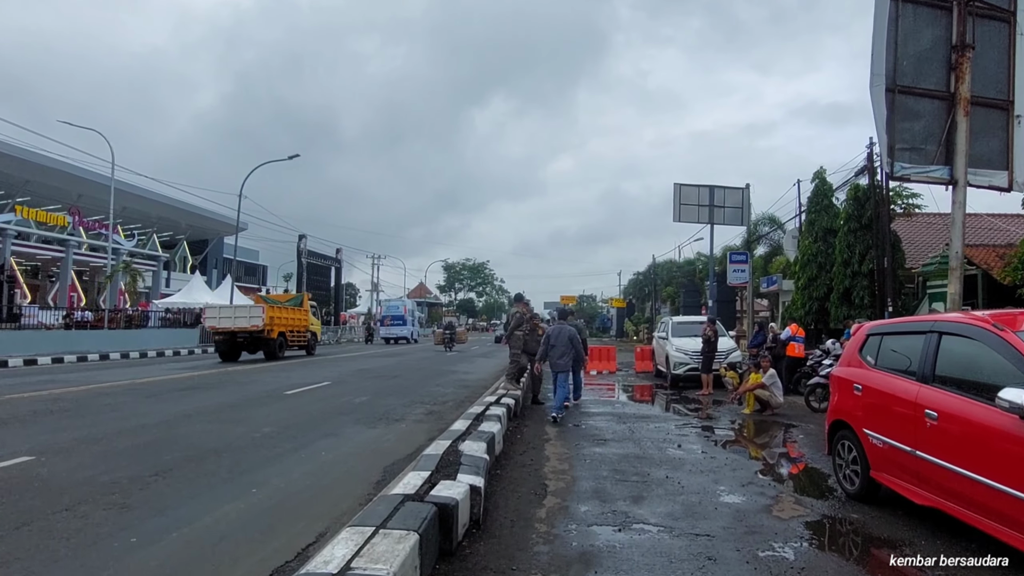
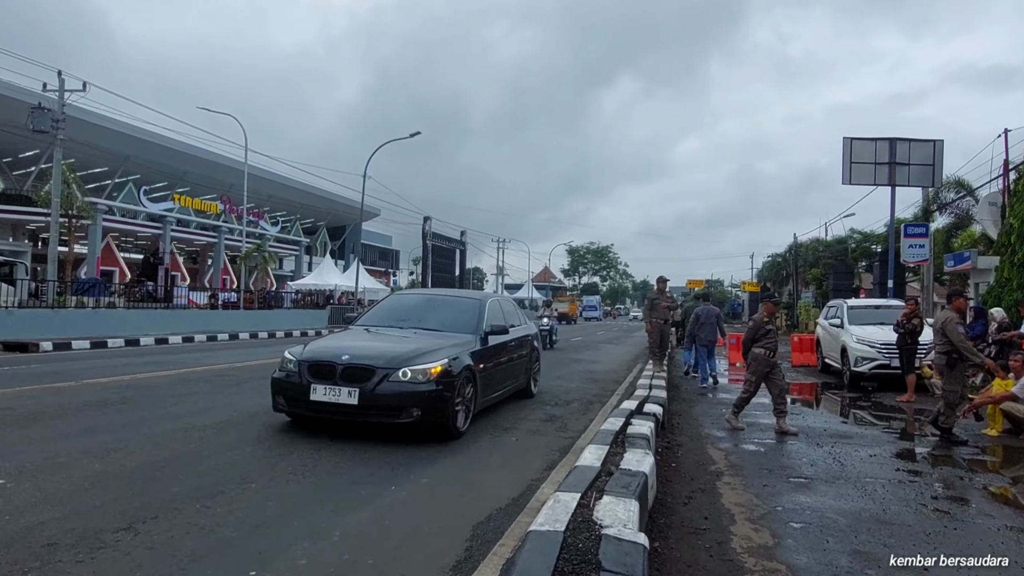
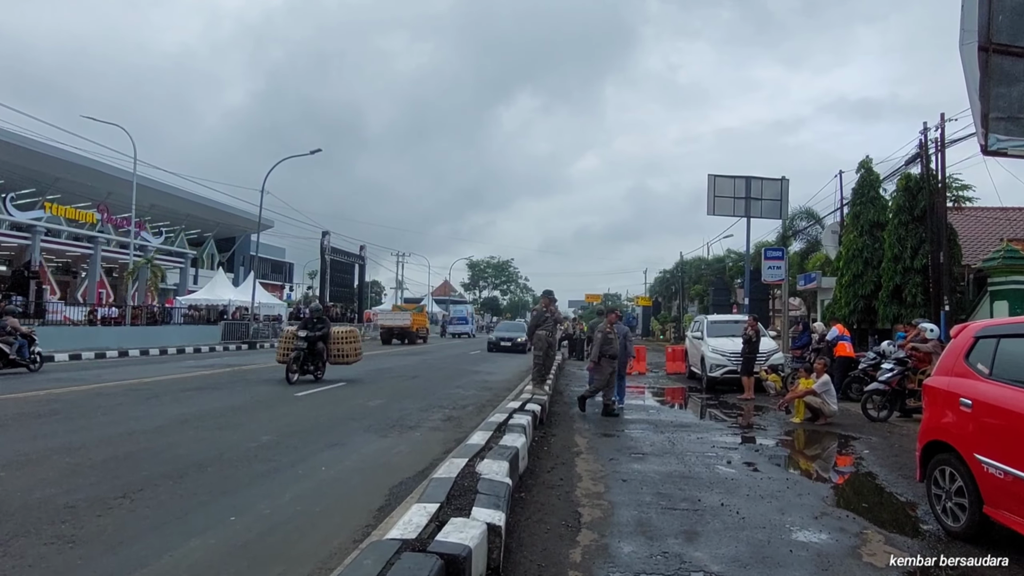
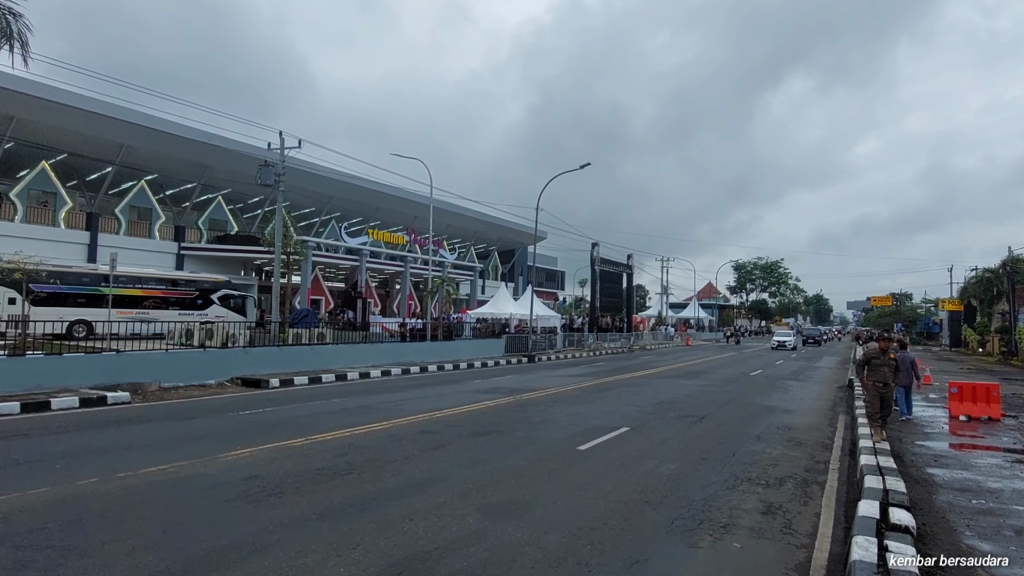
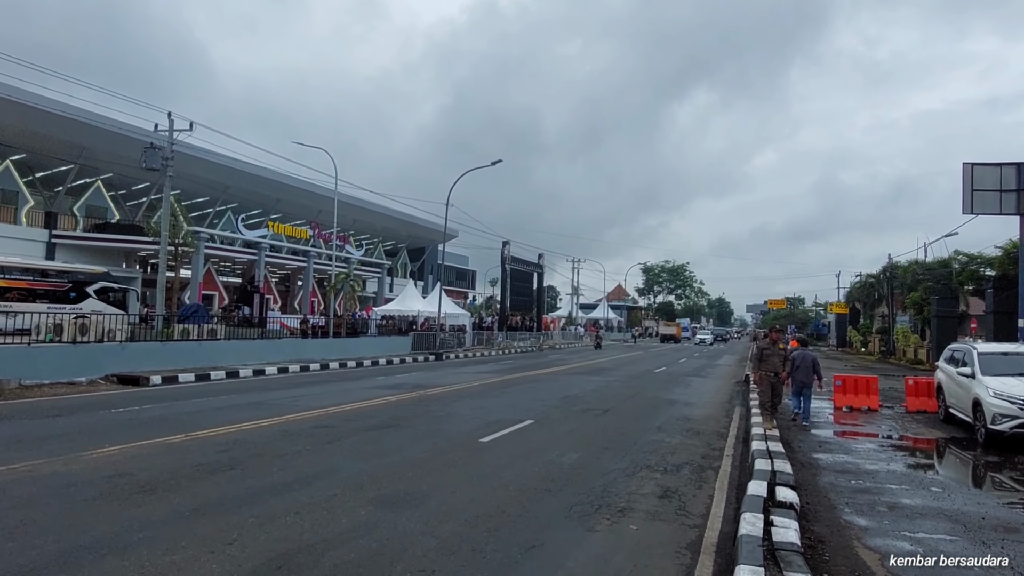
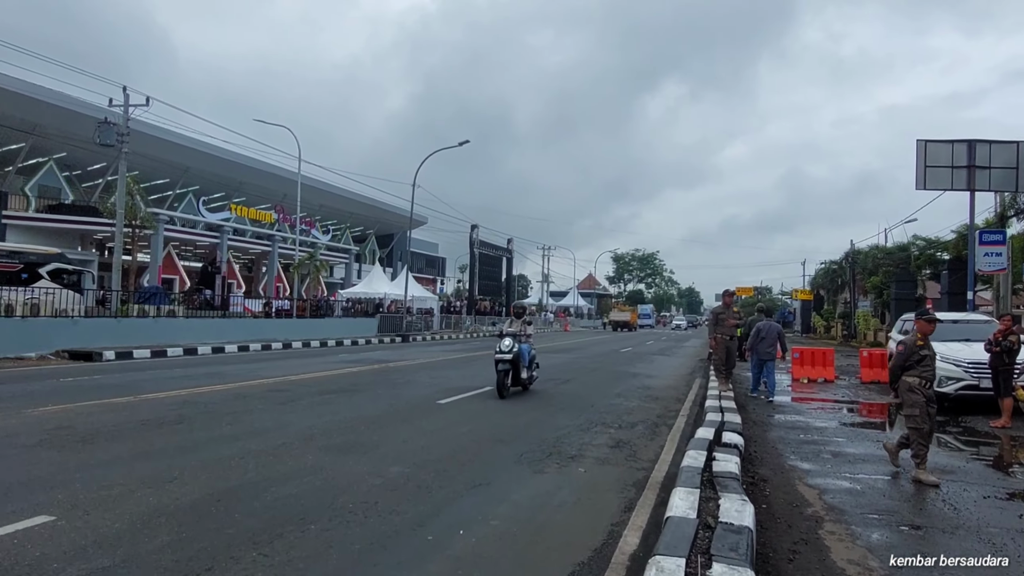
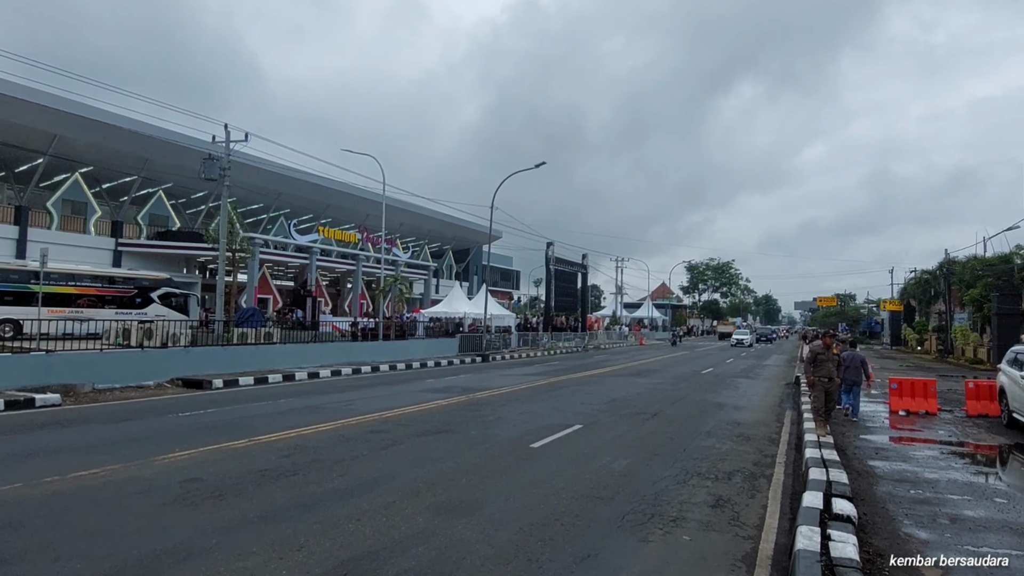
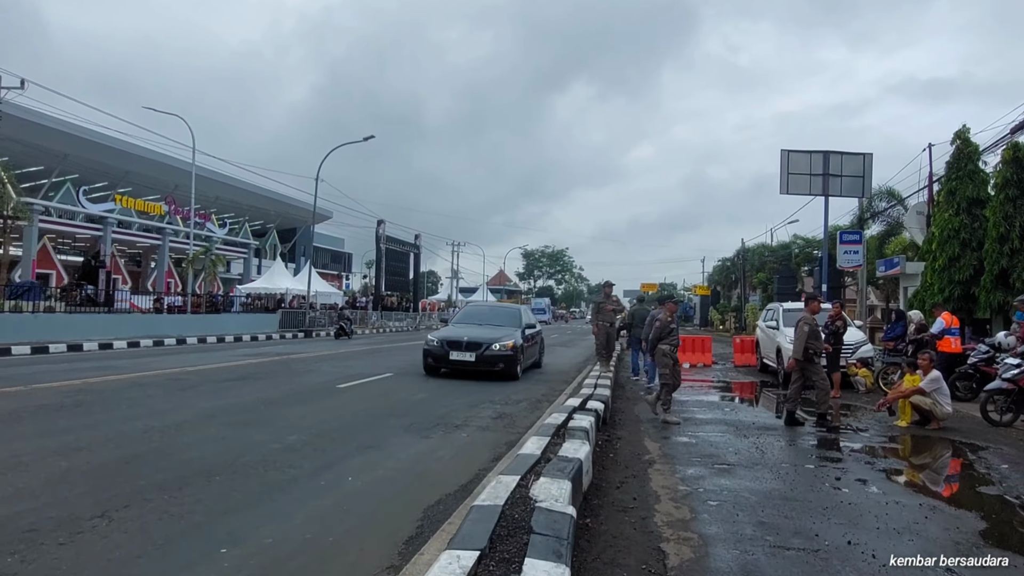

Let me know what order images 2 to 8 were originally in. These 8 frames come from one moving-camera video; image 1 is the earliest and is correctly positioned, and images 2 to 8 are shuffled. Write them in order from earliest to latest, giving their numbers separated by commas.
3, 8, 2, 6, 5, 7, 4
